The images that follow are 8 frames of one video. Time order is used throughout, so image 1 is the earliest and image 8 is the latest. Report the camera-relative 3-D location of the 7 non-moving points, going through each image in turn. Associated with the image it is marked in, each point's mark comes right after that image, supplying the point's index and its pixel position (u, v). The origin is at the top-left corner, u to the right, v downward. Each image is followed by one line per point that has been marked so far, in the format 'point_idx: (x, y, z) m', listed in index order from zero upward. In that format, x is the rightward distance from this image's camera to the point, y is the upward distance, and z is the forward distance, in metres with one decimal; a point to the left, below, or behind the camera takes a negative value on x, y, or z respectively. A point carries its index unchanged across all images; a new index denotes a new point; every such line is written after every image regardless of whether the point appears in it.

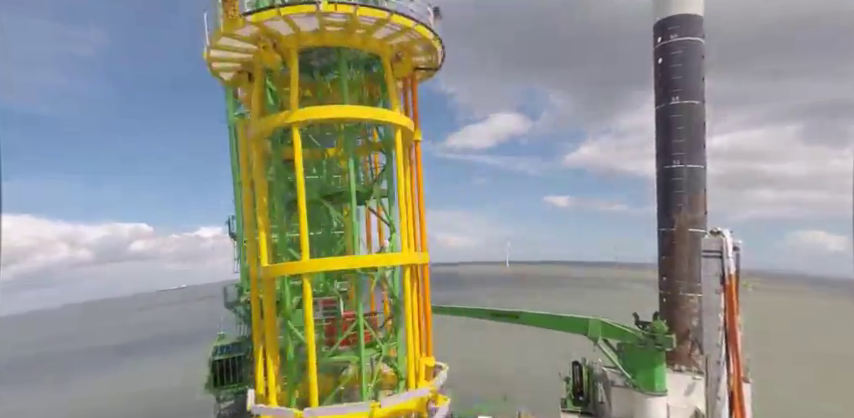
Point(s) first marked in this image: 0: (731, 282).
0: (+9.2, -2.2, +13.5) m
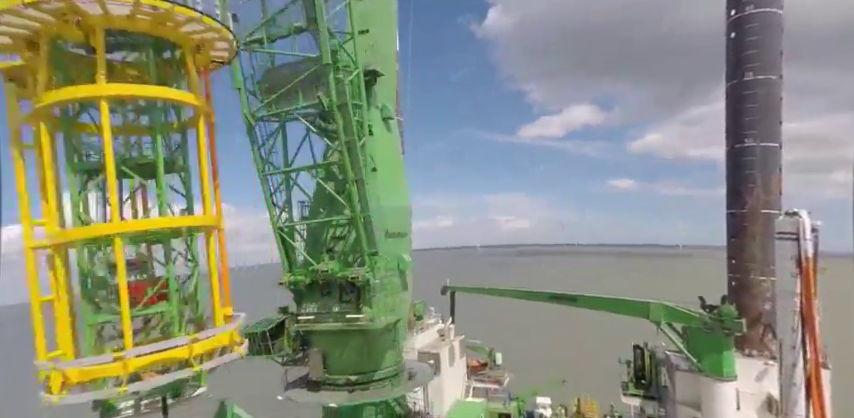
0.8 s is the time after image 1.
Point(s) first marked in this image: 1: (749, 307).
0: (+11.0, -1.6, +12.9) m
1: (+14.3, -4.3, +19.9) m
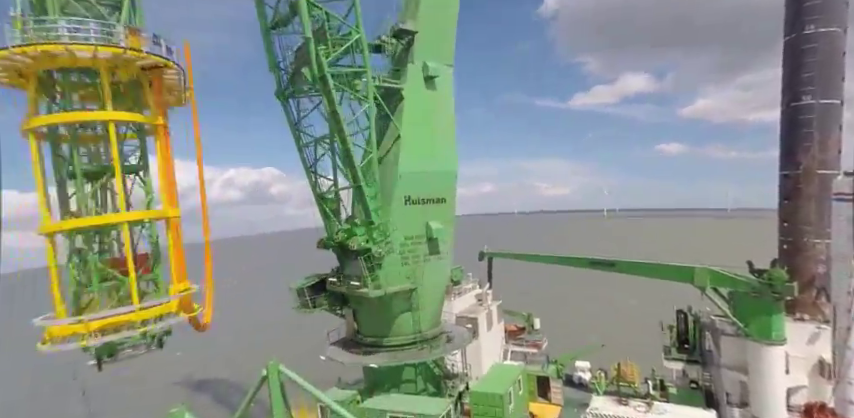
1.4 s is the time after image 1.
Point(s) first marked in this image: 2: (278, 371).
0: (+12.2, -0.5, +12.4) m
1: (+15.9, -2.9, +19.4) m
2: (-5.3, -5.7, +15.7) m
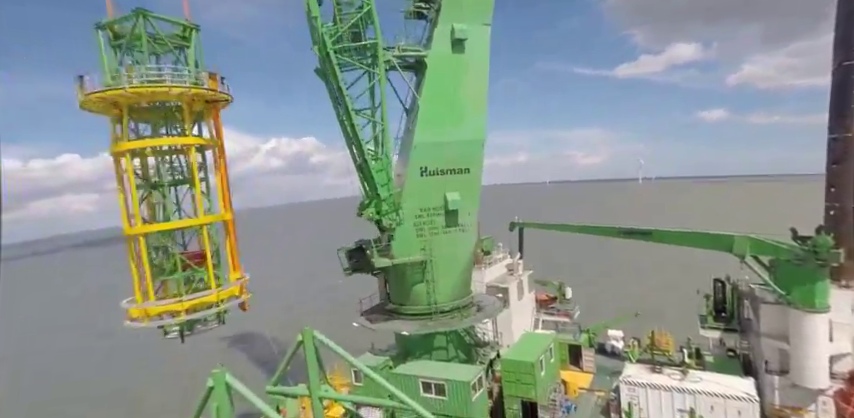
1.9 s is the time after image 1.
0: (+13.1, +0.5, +11.9) m
1: (+17.1, -1.7, +18.8) m
2: (-4.1, -4.6, +16.2) m
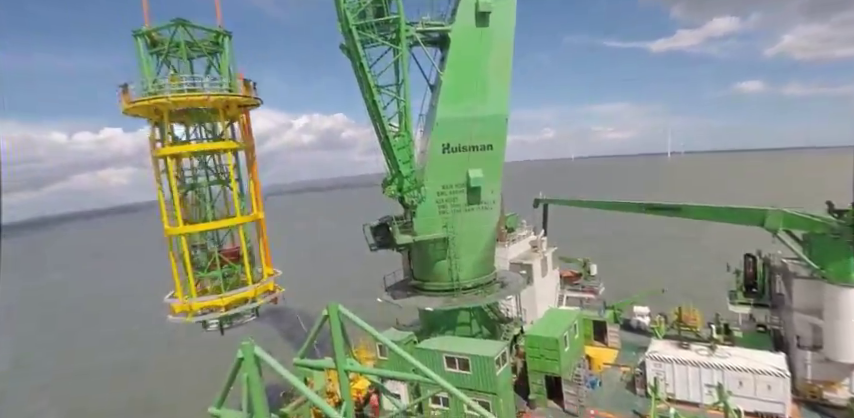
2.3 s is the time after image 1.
0: (+13.9, +1.2, +11.5) m
1: (+18.1, -0.8, +18.3) m
2: (-3.3, -3.8, +16.4) m
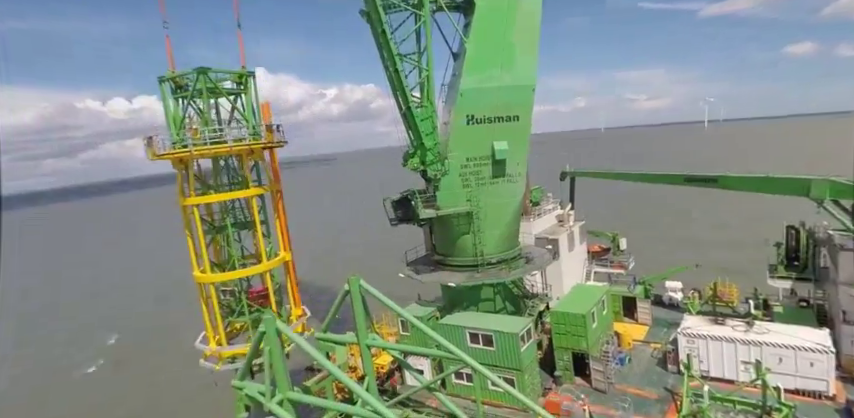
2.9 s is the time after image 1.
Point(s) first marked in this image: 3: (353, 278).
0: (+14.6, +2.0, +10.6) m
1: (+19.0, +0.2, +17.4) m
2: (-2.4, -2.8, +16.2) m
3: (-2.6, -2.5, +16.0) m
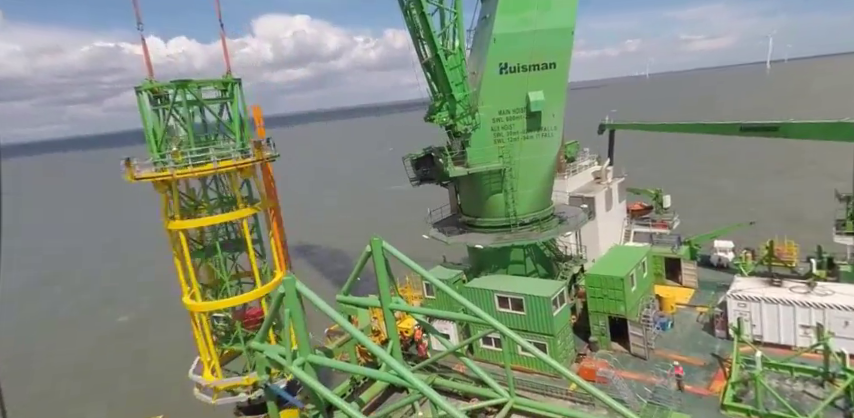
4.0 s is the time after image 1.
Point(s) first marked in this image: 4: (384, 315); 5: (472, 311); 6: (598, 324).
0: (+15.3, +3.2, +9.0) m
1: (+19.9, +1.8, +15.7) m
2: (-1.5, -1.3, +15.3) m
3: (-1.7, -1.0, +15.1) m
4: (-1.5, -3.5, +15.1) m
5: (+1.2, -2.6, +11.7) m
6: (+5.8, -3.9, +15.4) m
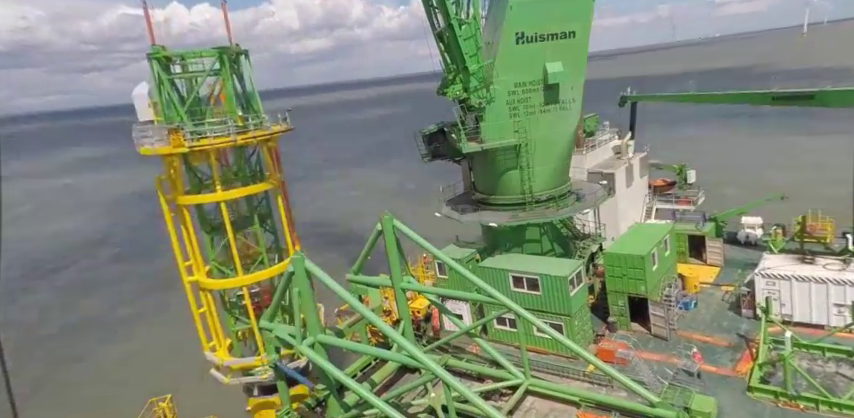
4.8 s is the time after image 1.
0: (+15.6, +3.9, +8.2) m
1: (+20.3, +2.6, +14.8) m
2: (-1.1, -0.5, +14.9) m
3: (-1.3, -0.2, +14.7) m
4: (-1.1, -2.8, +14.7) m
5: (+1.6, -1.9, +11.2) m
6: (+6.2, -3.2, +14.9) m
